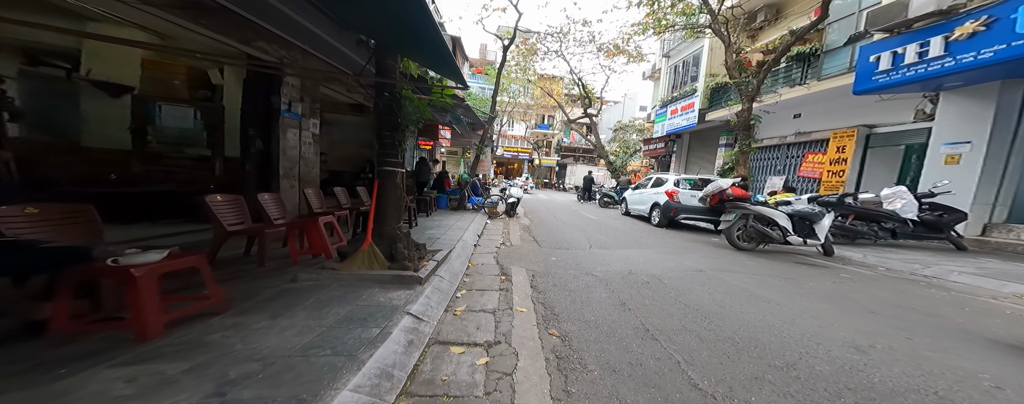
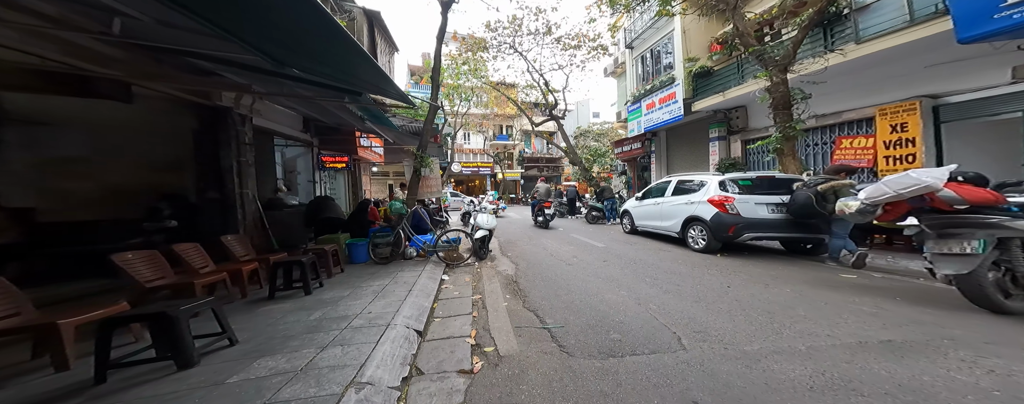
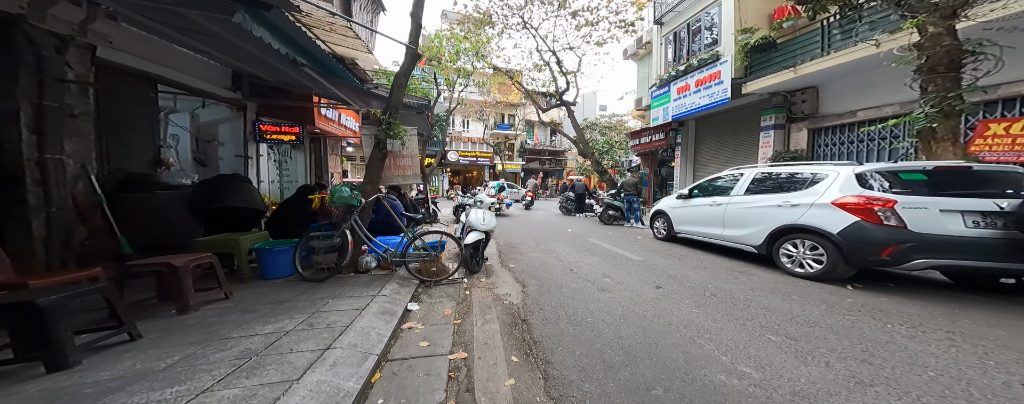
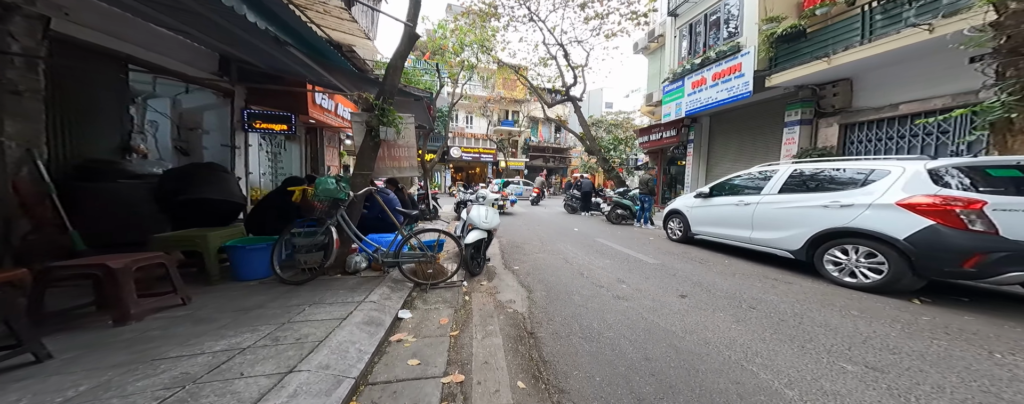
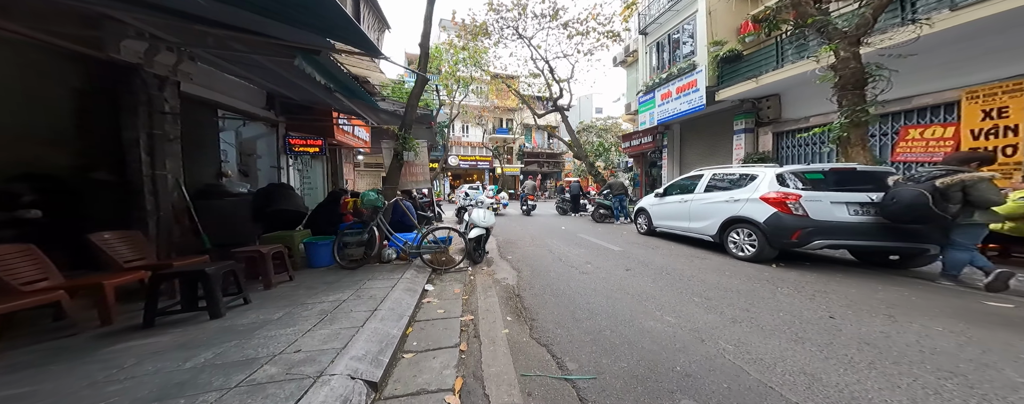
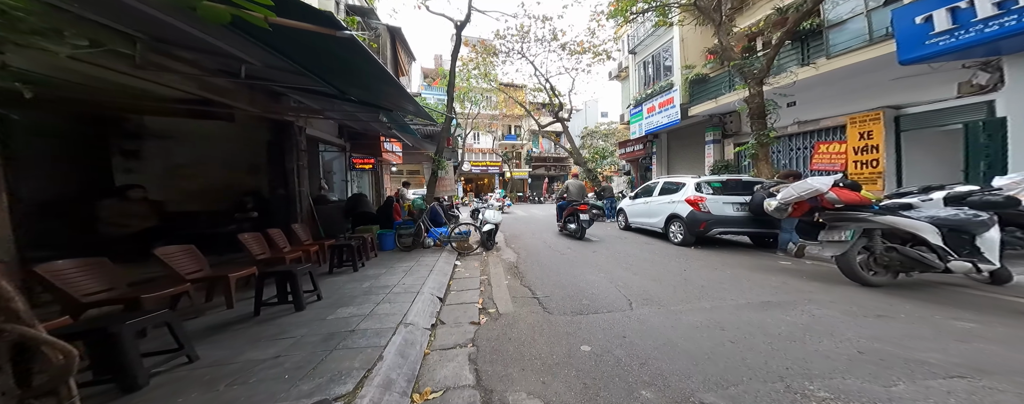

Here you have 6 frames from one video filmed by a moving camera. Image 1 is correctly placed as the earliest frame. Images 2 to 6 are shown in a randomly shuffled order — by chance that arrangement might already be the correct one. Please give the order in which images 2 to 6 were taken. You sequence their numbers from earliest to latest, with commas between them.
6, 2, 5, 3, 4
